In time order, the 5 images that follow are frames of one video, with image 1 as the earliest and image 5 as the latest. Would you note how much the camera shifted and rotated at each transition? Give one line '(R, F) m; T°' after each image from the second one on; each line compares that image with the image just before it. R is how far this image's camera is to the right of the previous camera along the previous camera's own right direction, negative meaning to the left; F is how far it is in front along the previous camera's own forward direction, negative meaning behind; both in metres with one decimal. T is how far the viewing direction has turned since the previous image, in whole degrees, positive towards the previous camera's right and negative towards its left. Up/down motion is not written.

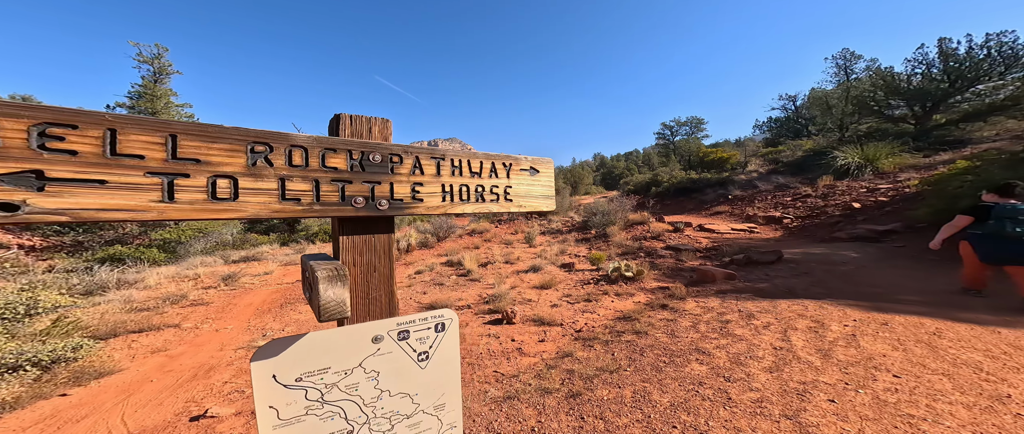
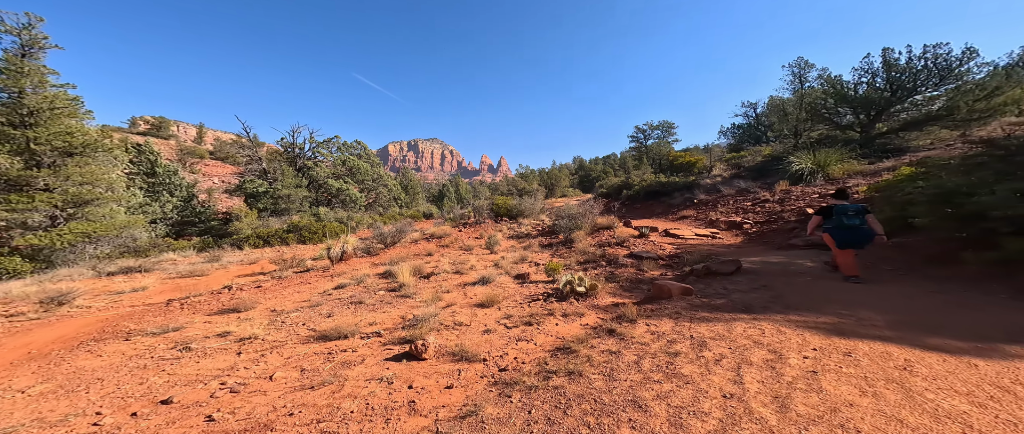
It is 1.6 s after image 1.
(+0.5, +0.5) m; +4°
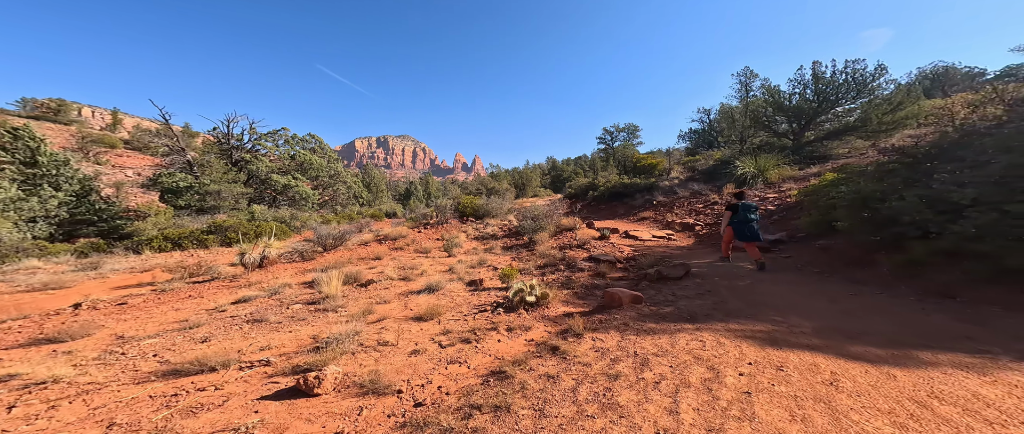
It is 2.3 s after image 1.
(+0.3, +0.3) m; +6°
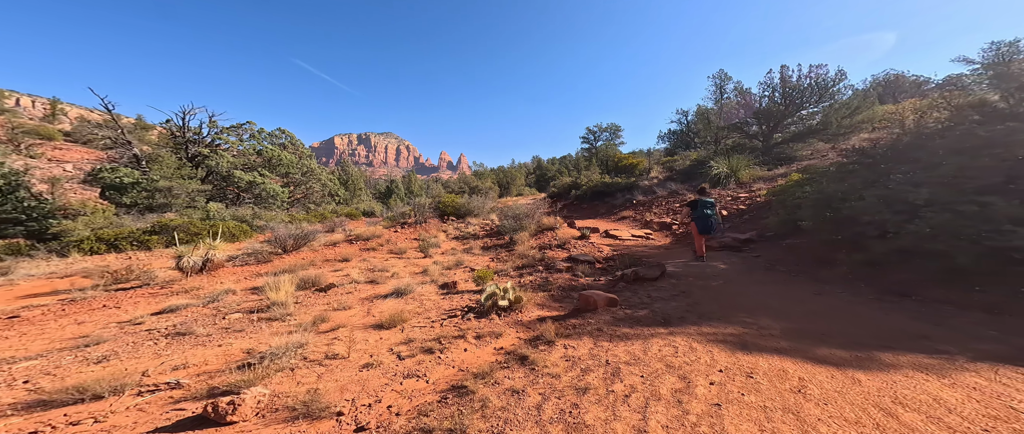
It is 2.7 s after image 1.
(+0.1, +0.2) m; +3°
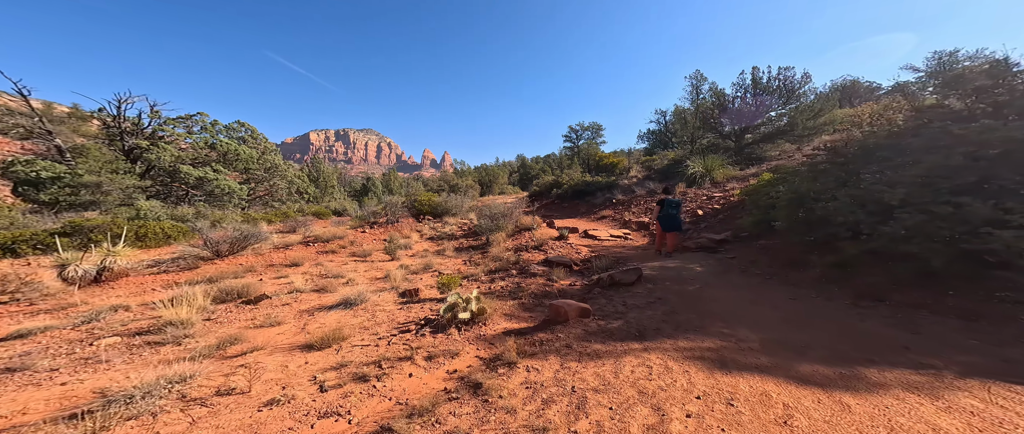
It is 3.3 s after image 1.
(+0.2, +0.4) m; +3°
